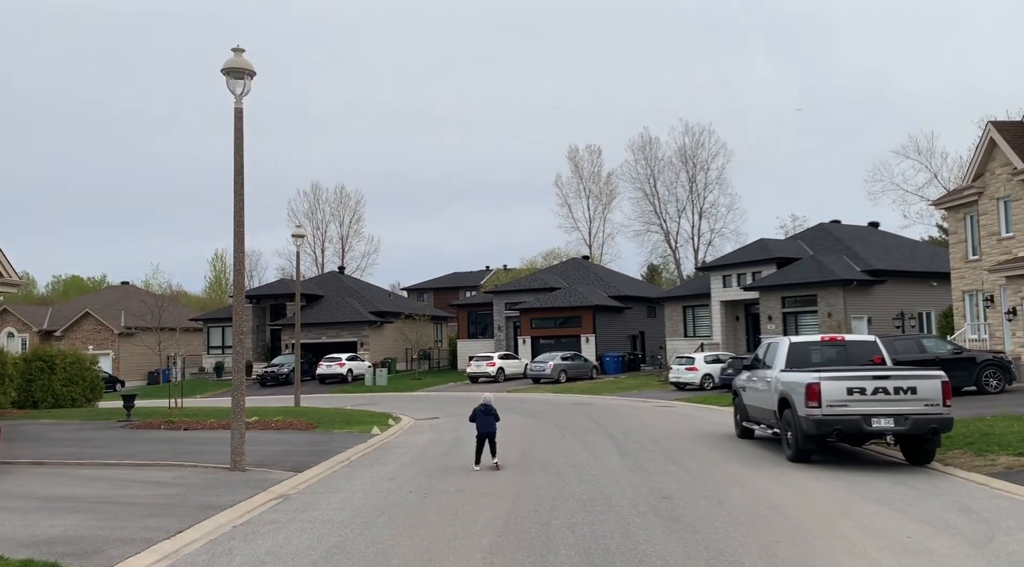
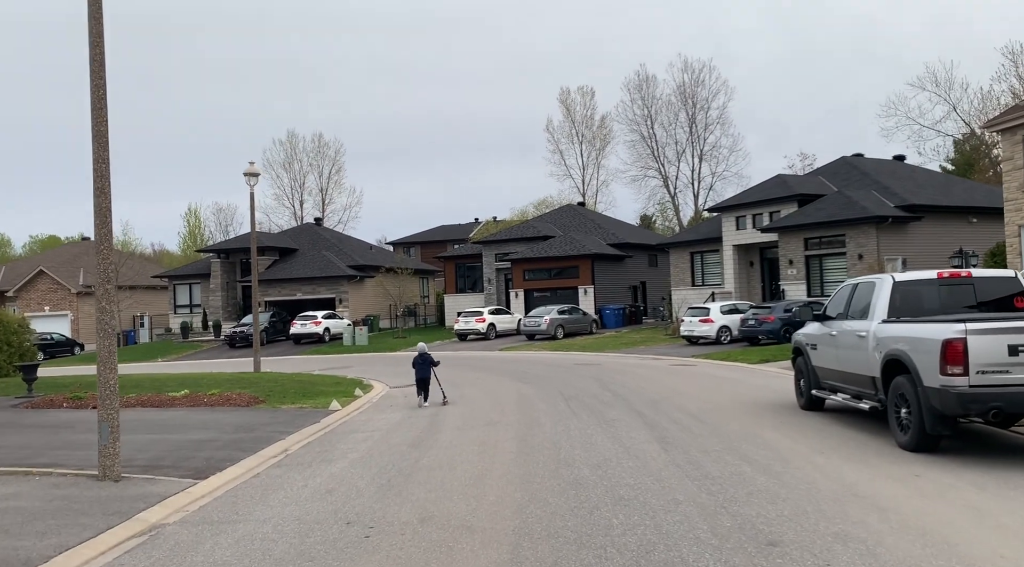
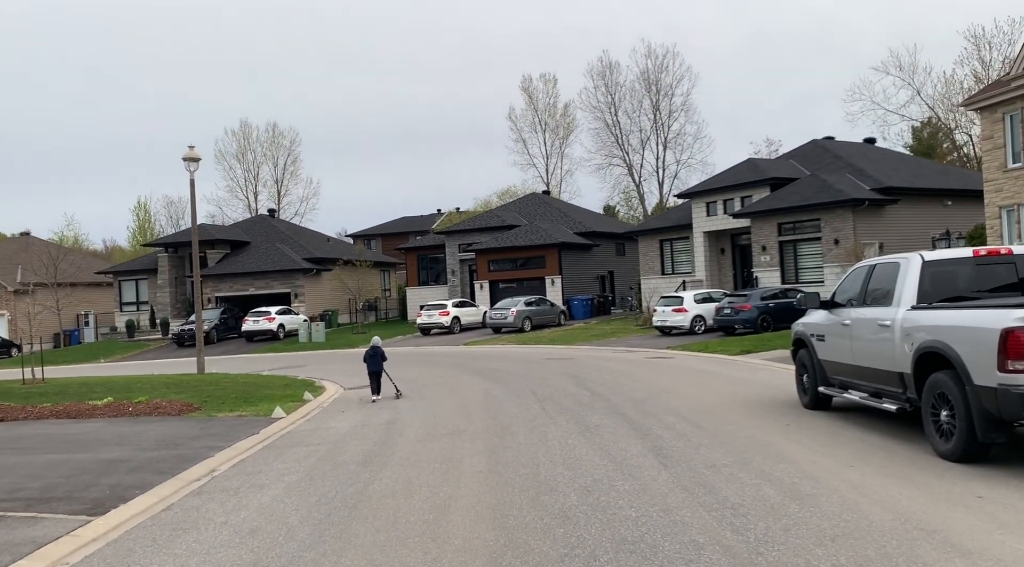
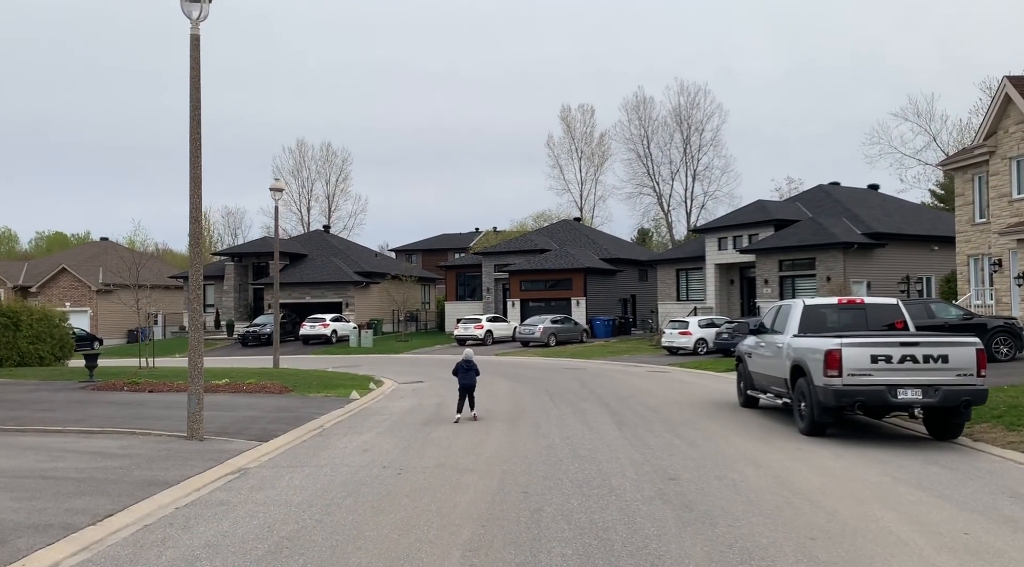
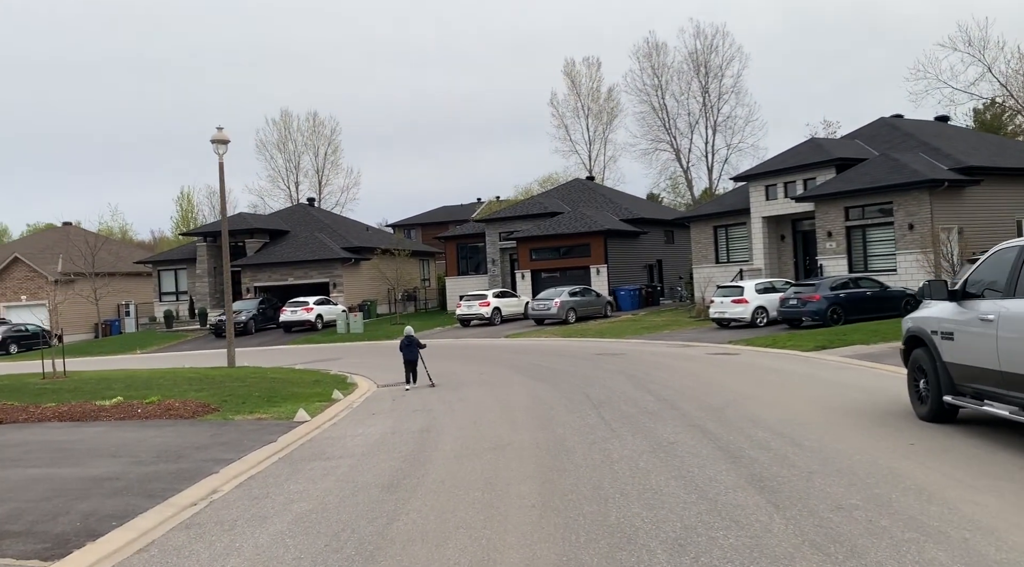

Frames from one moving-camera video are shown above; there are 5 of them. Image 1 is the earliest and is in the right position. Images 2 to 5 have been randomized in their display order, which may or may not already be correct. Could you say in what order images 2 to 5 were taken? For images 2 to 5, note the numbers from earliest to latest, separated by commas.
4, 2, 3, 5
